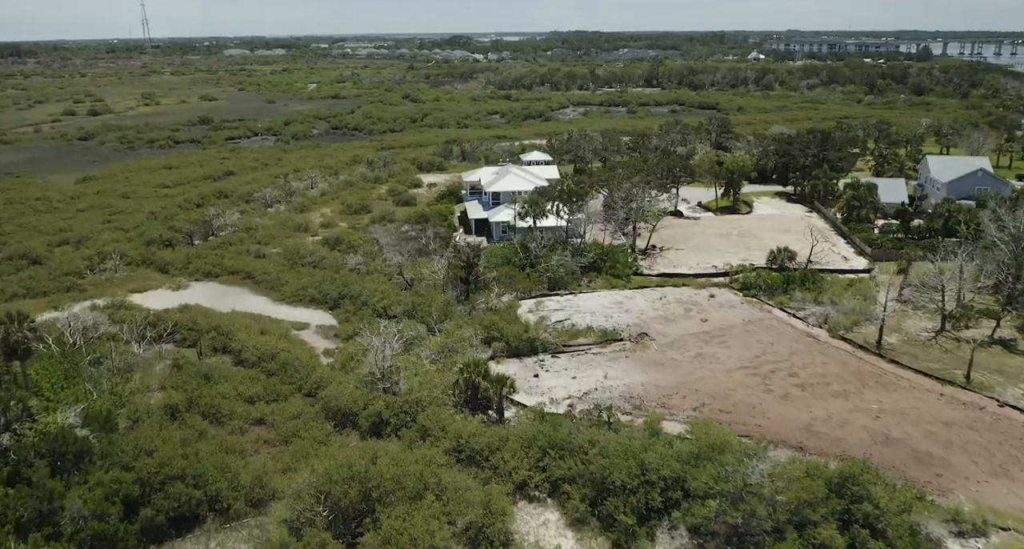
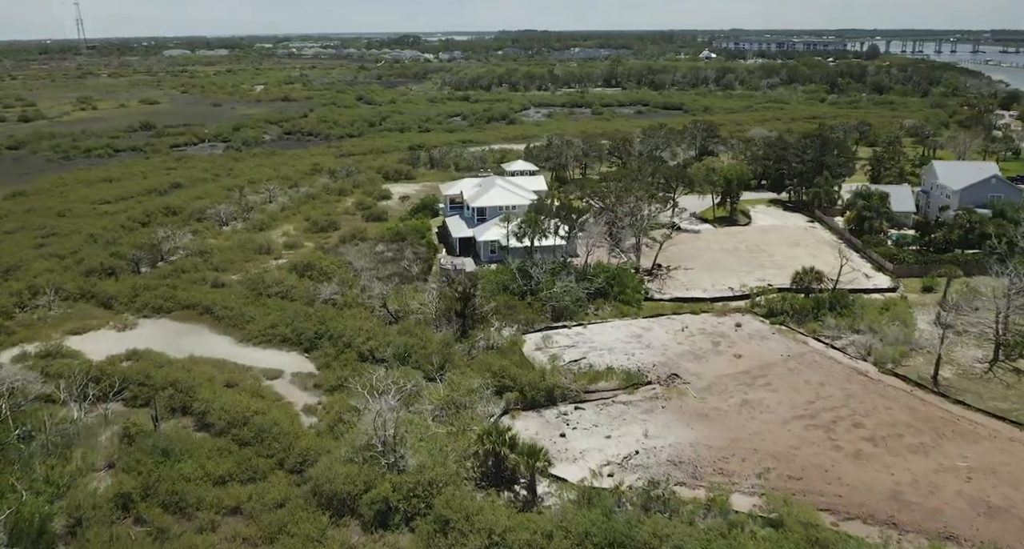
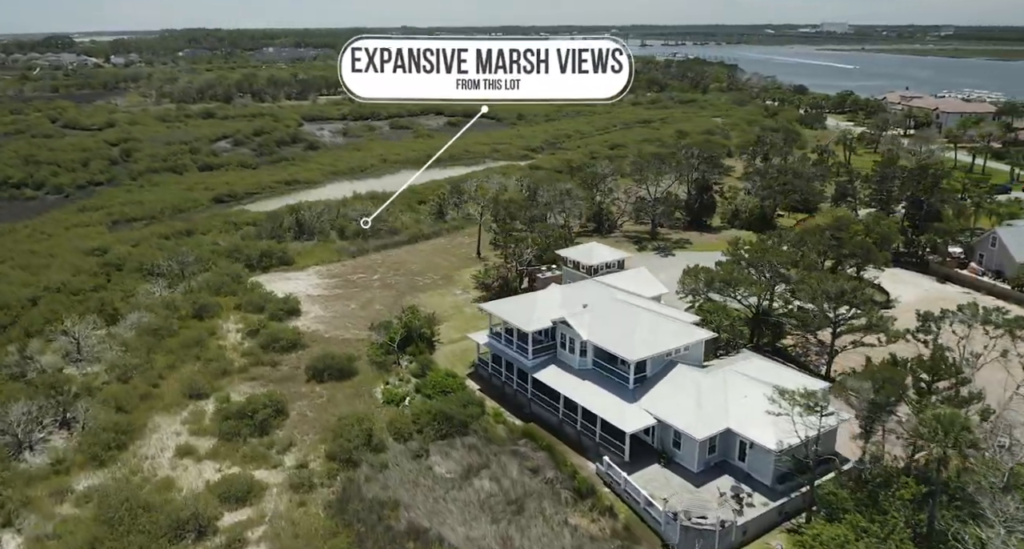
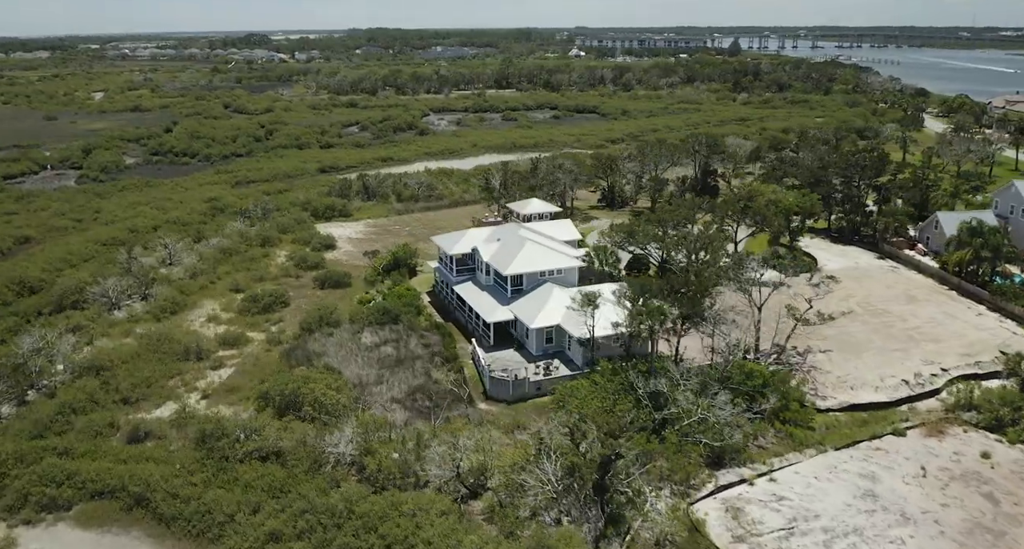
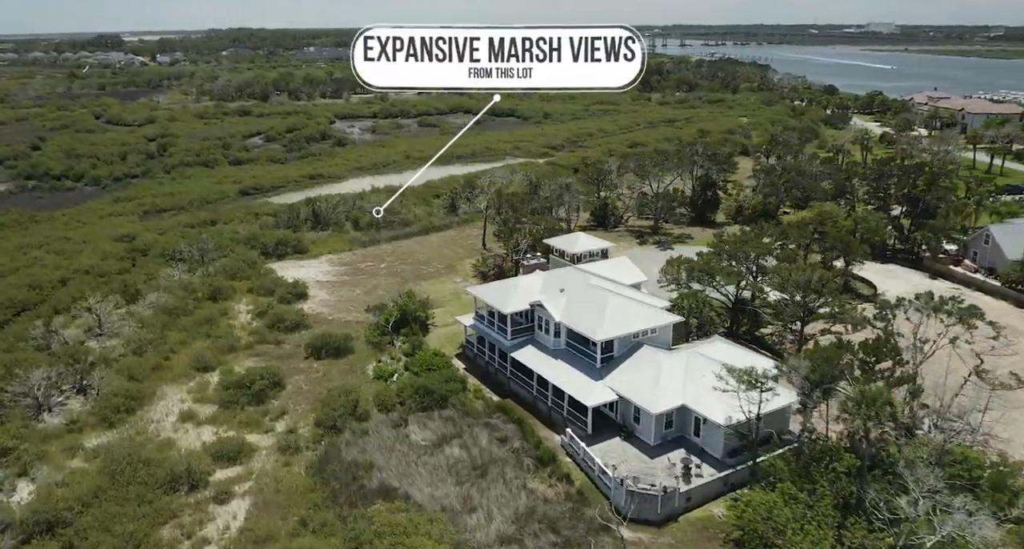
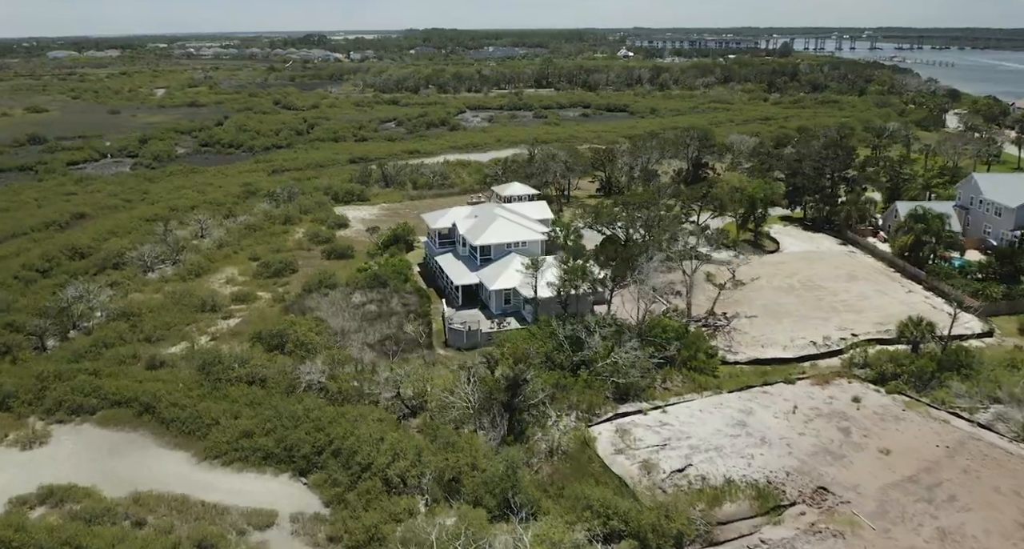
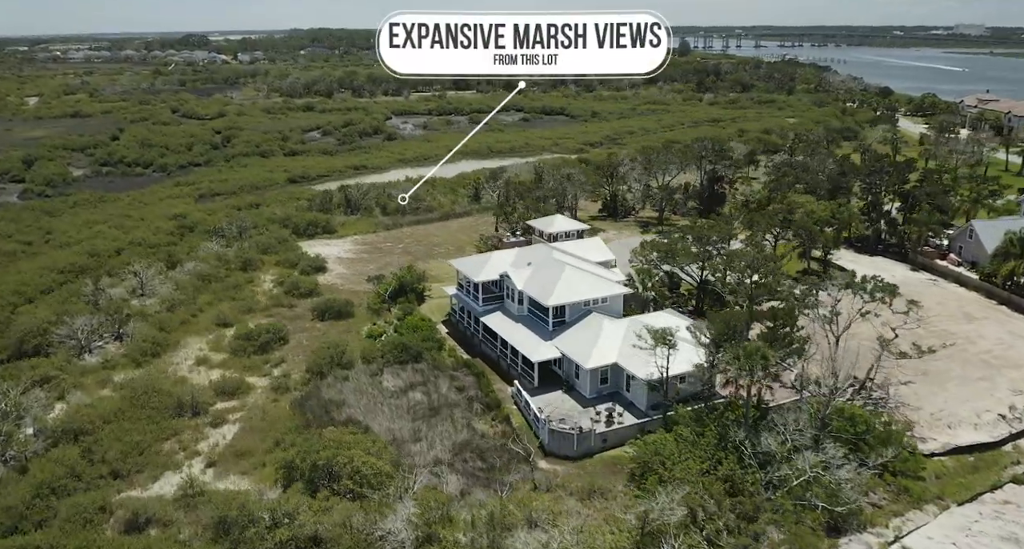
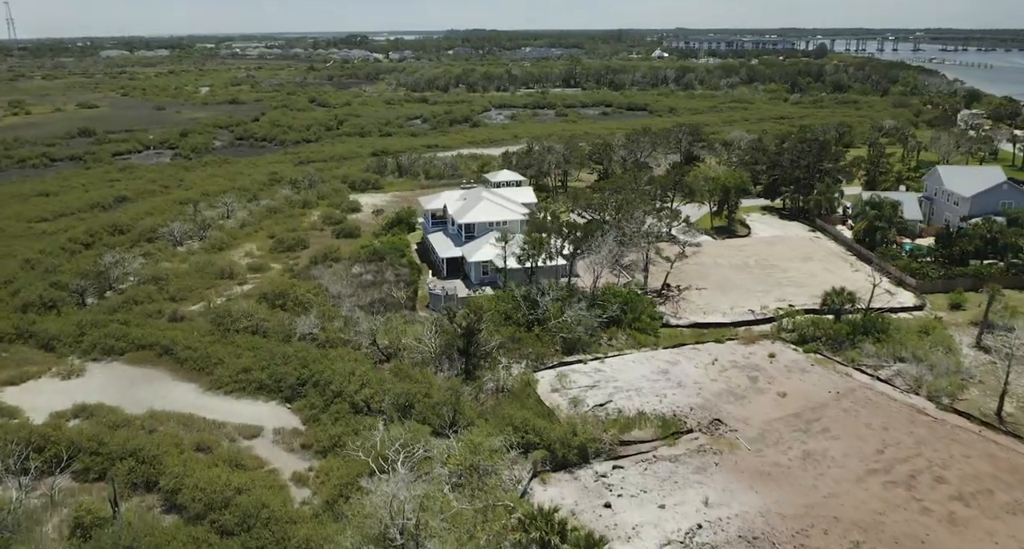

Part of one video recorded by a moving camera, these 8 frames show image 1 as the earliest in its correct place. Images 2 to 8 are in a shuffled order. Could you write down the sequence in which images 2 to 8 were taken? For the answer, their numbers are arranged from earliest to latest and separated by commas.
2, 8, 6, 4, 7, 5, 3
